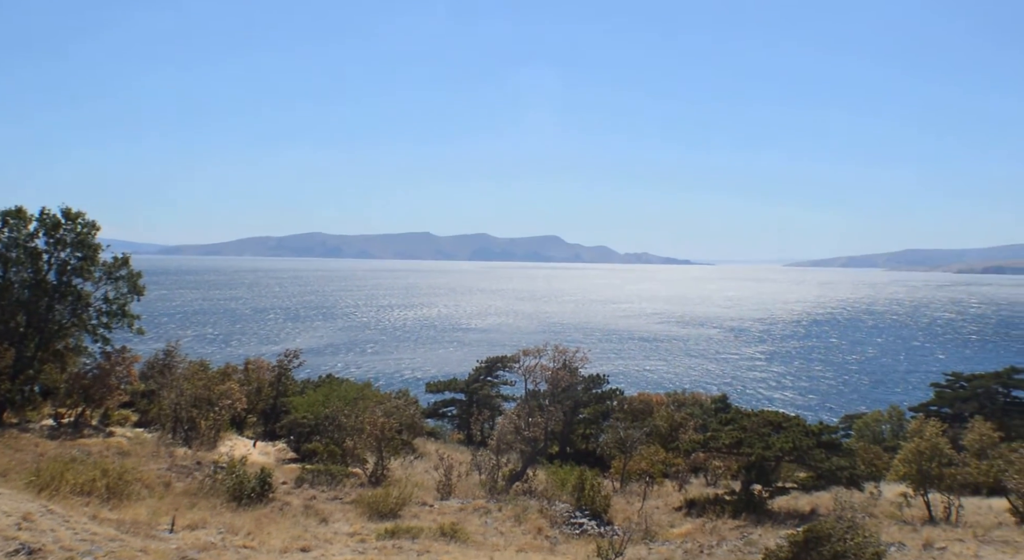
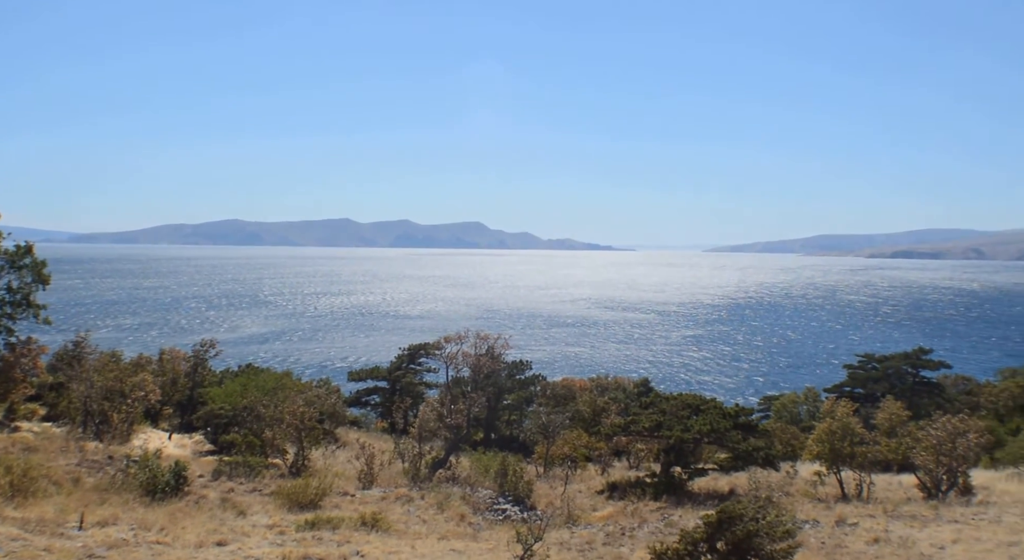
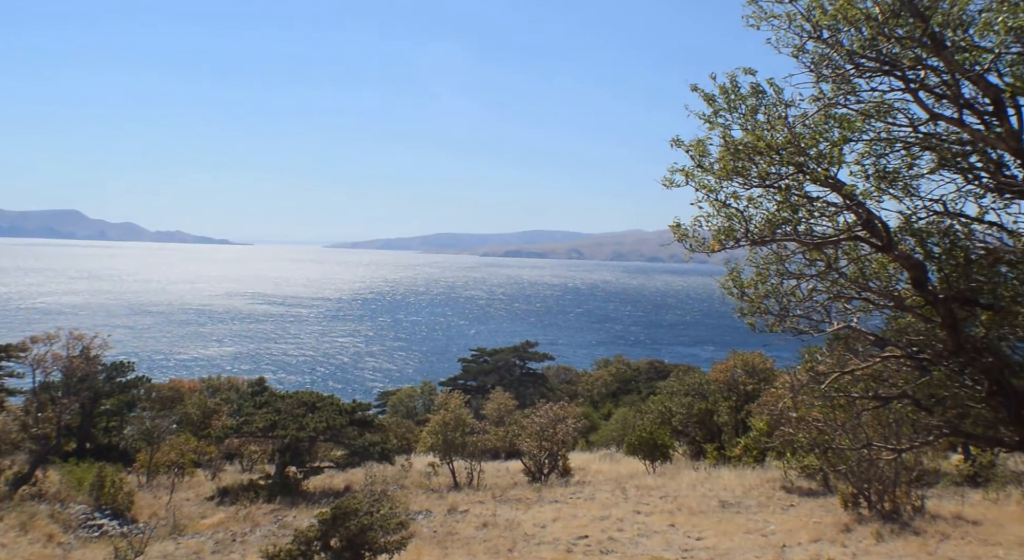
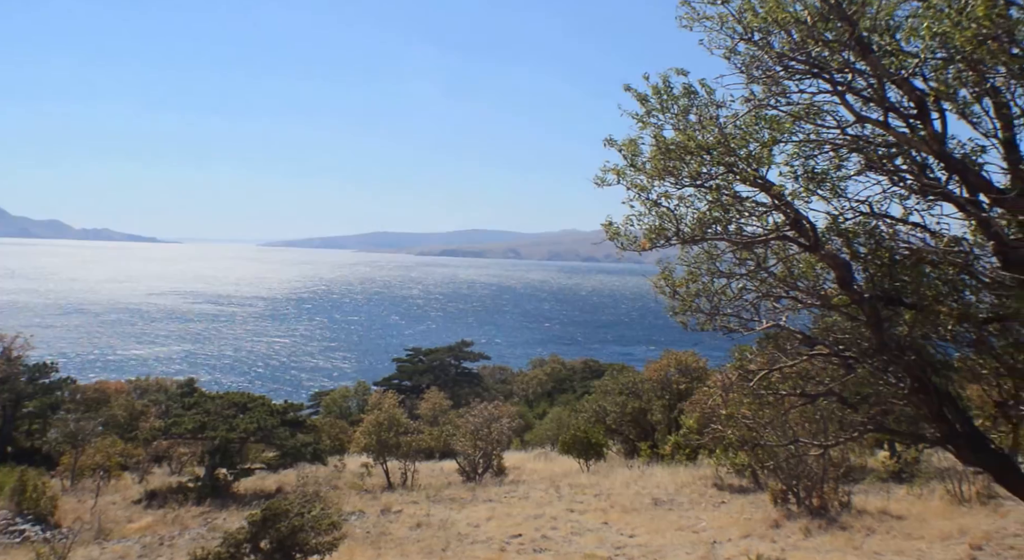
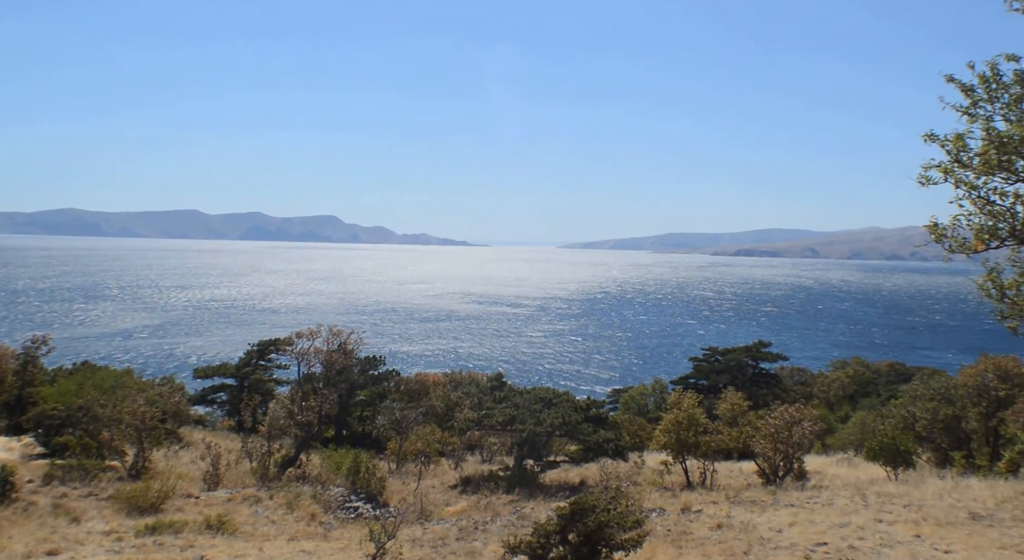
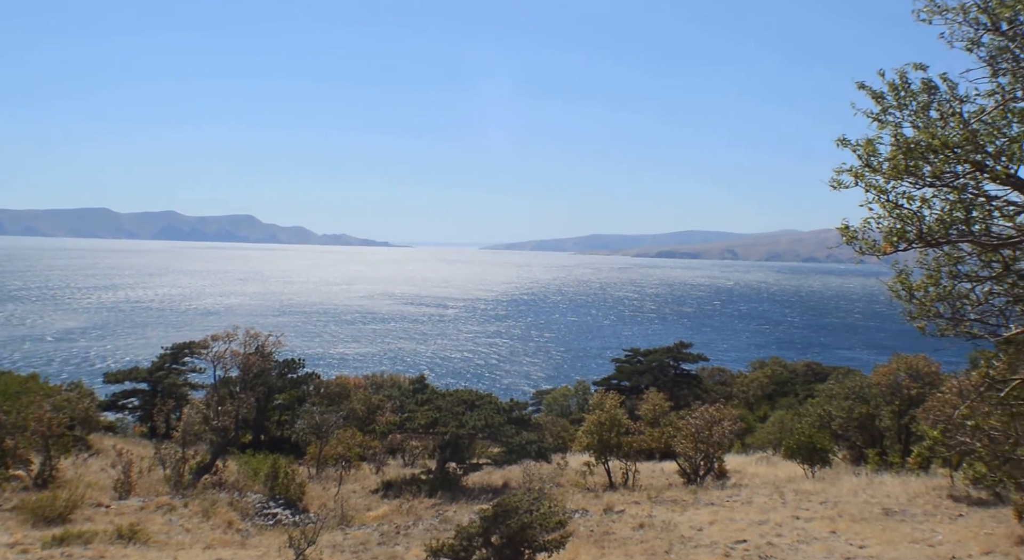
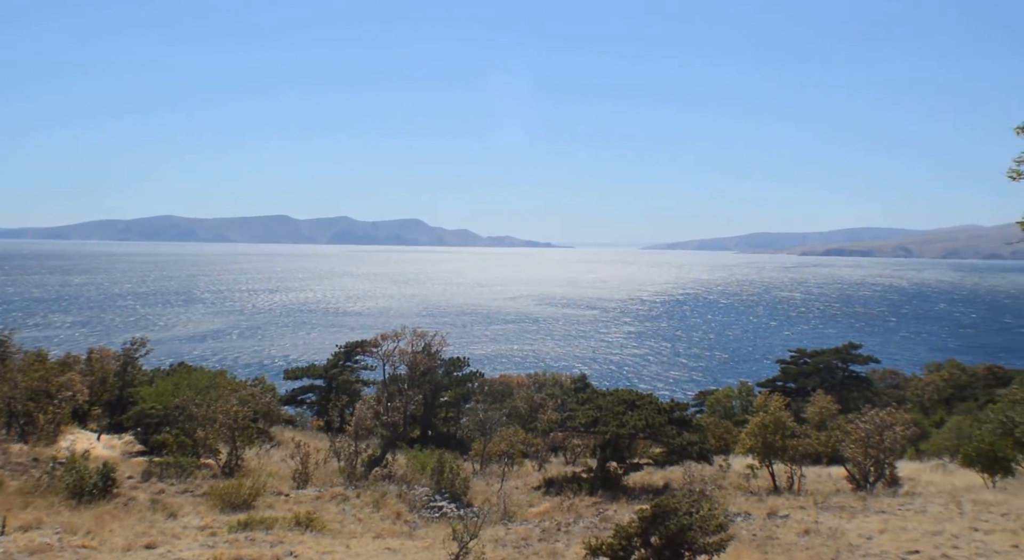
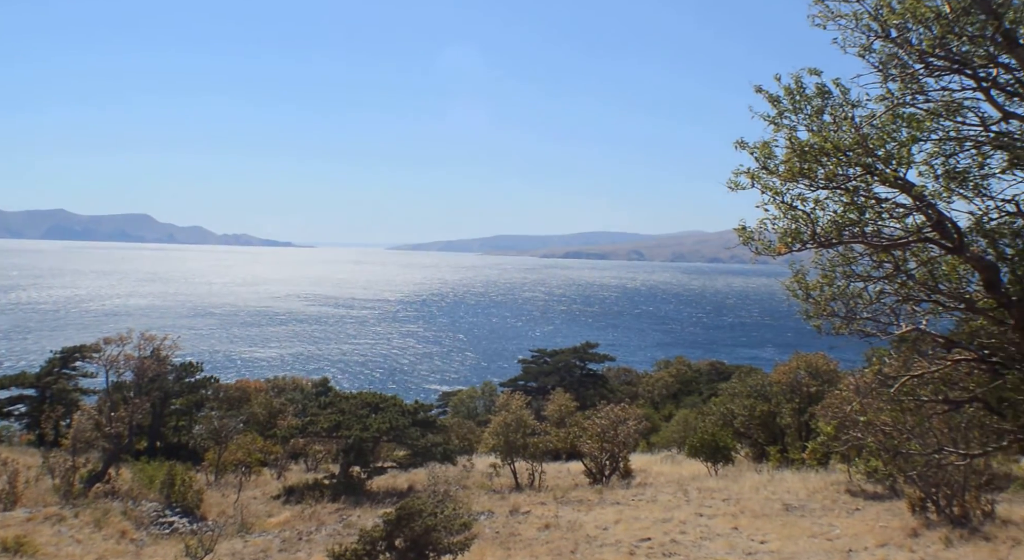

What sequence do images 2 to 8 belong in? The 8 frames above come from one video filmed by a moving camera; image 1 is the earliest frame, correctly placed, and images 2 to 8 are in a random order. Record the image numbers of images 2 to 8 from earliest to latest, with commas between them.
2, 7, 5, 6, 8, 3, 4
